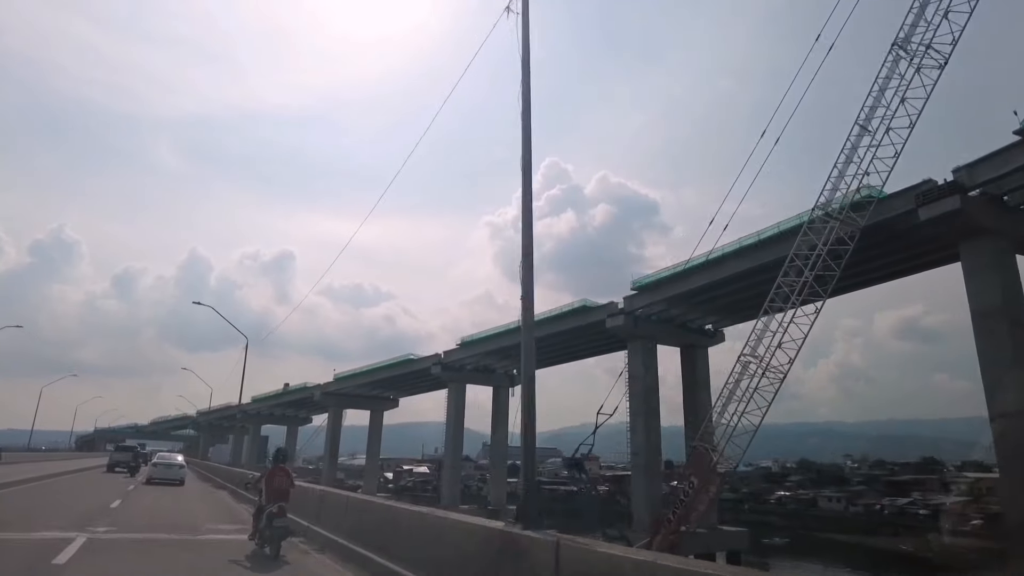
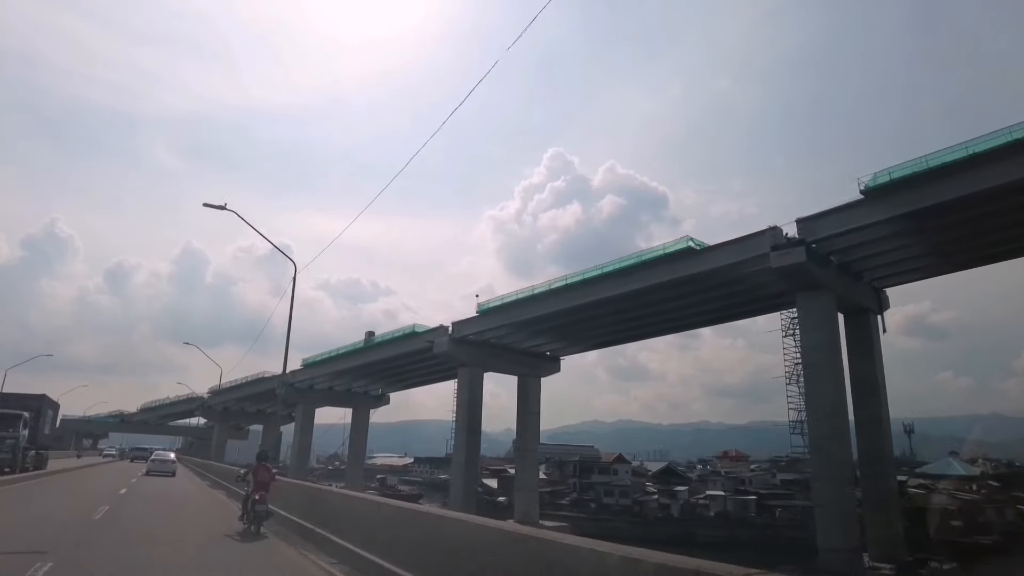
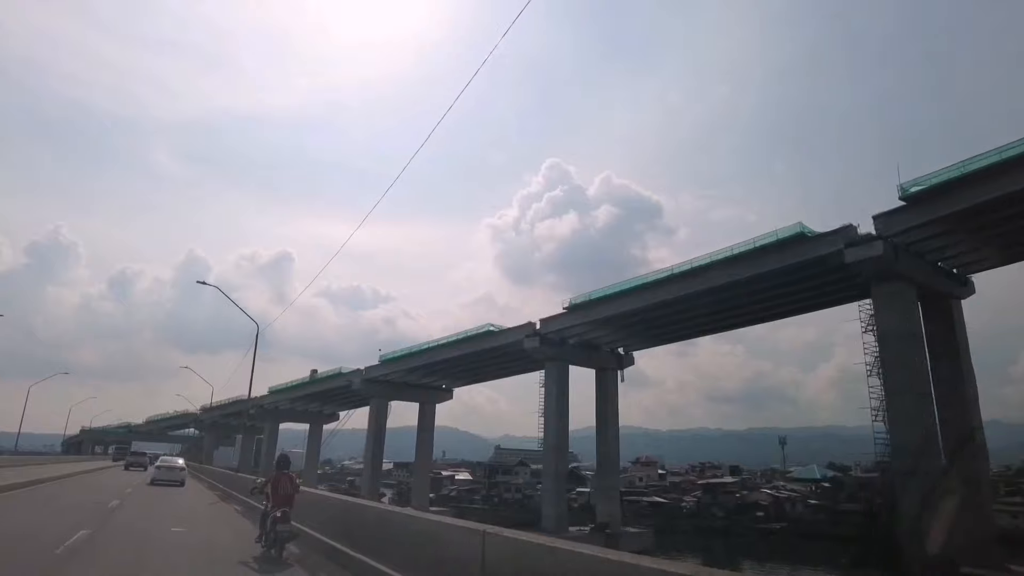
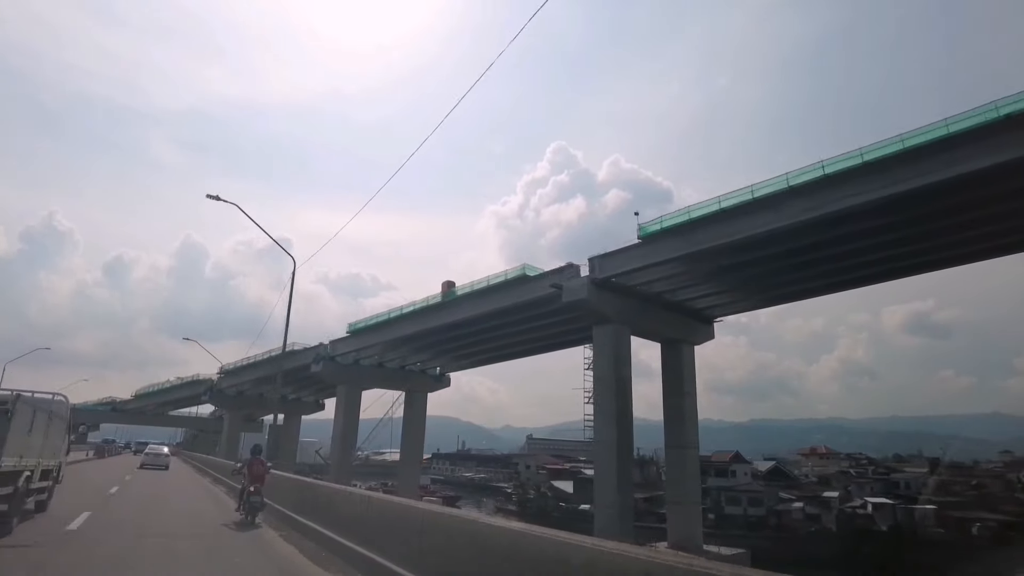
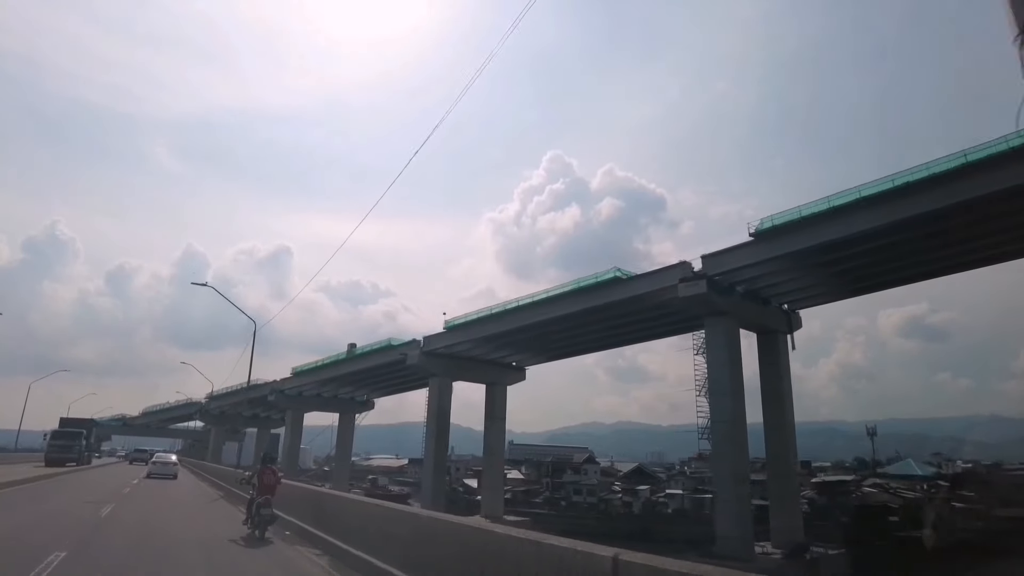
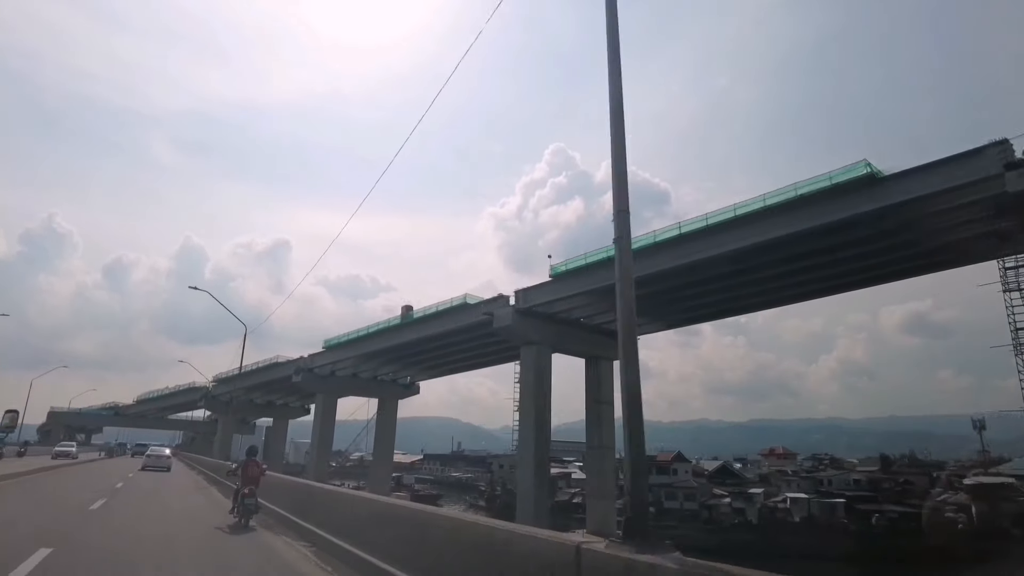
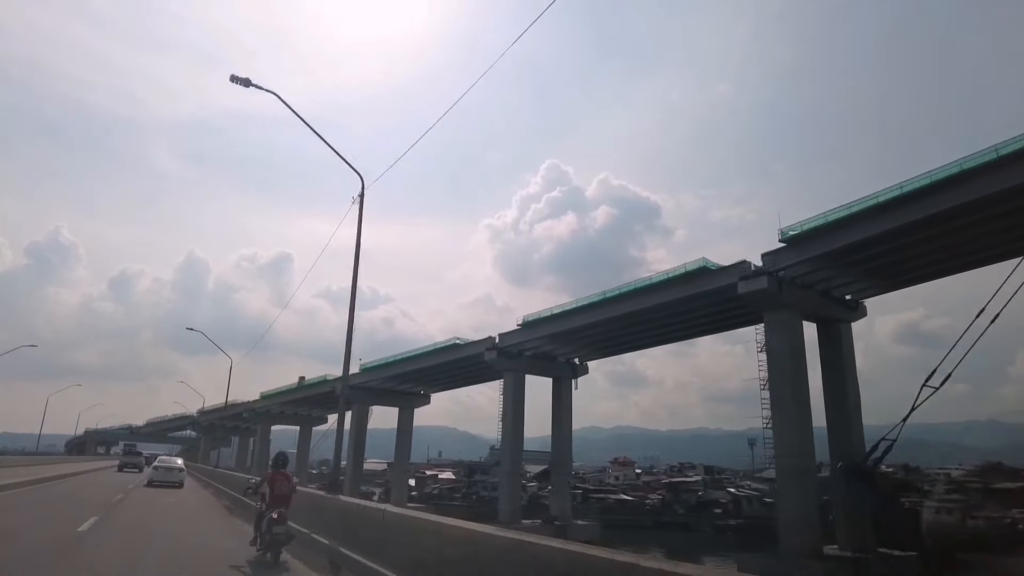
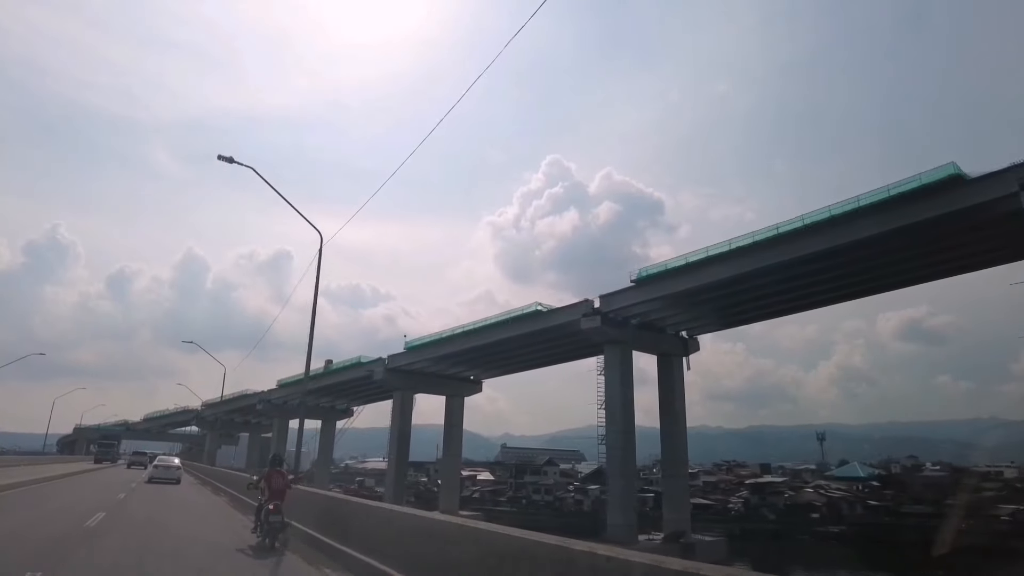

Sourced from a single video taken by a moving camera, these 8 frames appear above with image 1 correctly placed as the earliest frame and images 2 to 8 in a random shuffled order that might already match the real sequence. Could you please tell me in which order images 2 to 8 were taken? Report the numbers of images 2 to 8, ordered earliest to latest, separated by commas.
7, 3, 8, 5, 2, 6, 4
